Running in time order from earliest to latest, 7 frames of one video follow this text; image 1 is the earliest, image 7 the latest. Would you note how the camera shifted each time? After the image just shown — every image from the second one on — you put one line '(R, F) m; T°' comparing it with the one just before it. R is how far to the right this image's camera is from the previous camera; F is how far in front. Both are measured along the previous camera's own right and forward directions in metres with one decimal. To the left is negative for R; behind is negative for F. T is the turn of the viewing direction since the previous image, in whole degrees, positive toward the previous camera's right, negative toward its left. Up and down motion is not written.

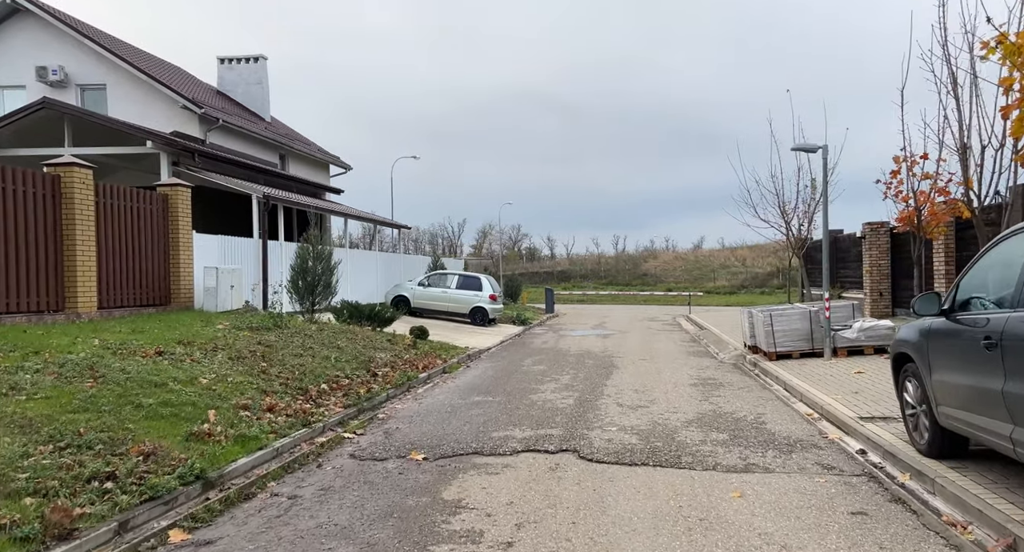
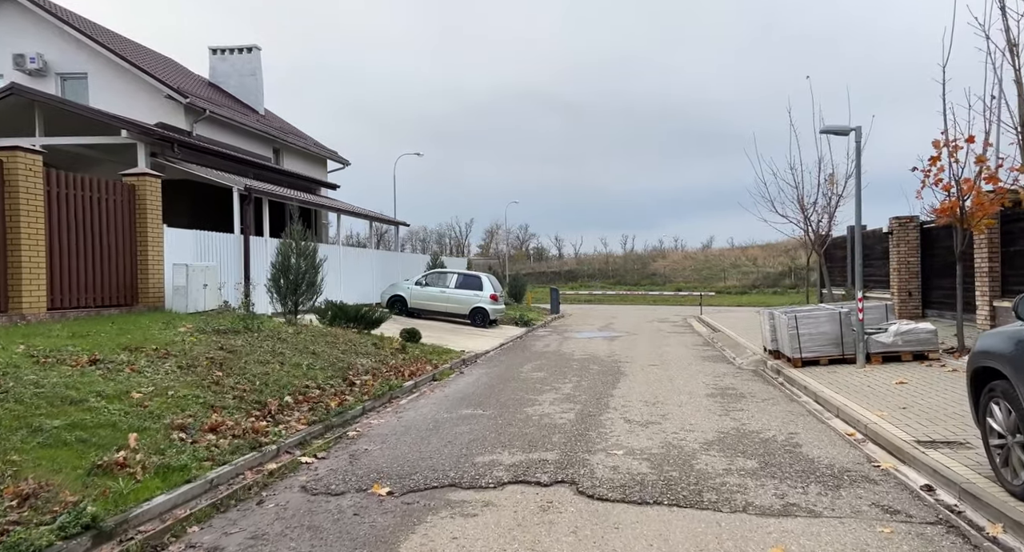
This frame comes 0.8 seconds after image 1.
(+0.2, +1.1) m; -1°
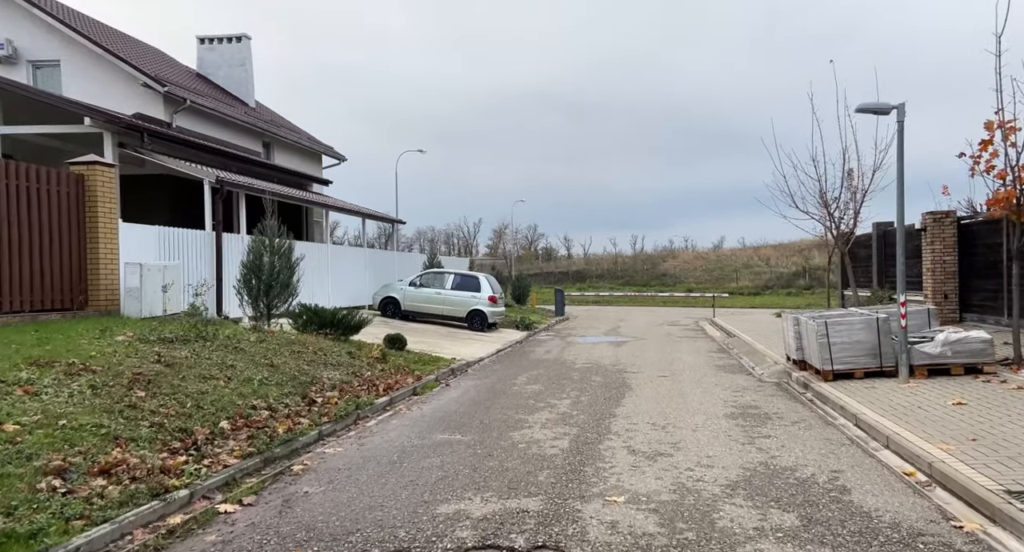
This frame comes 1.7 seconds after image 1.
(+0.3, +1.3) m; -1°
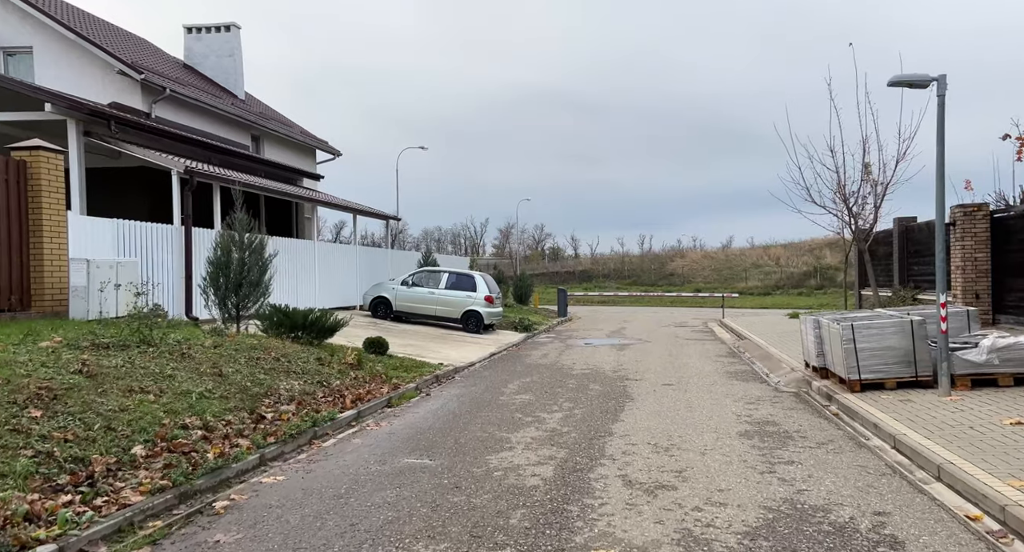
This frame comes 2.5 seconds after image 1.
(+0.3, +1.1) m; -1°
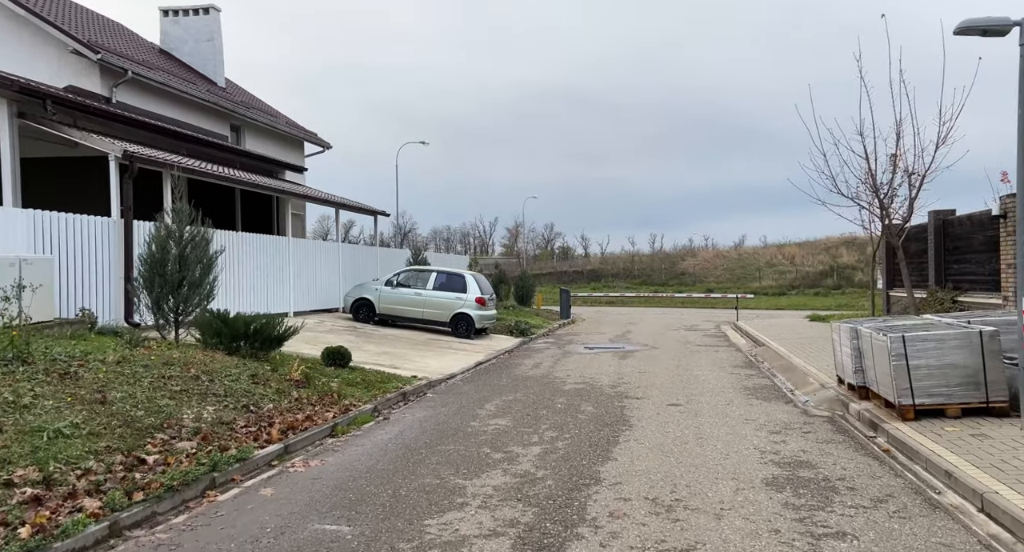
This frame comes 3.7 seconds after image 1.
(+0.5, +1.6) m; -1°
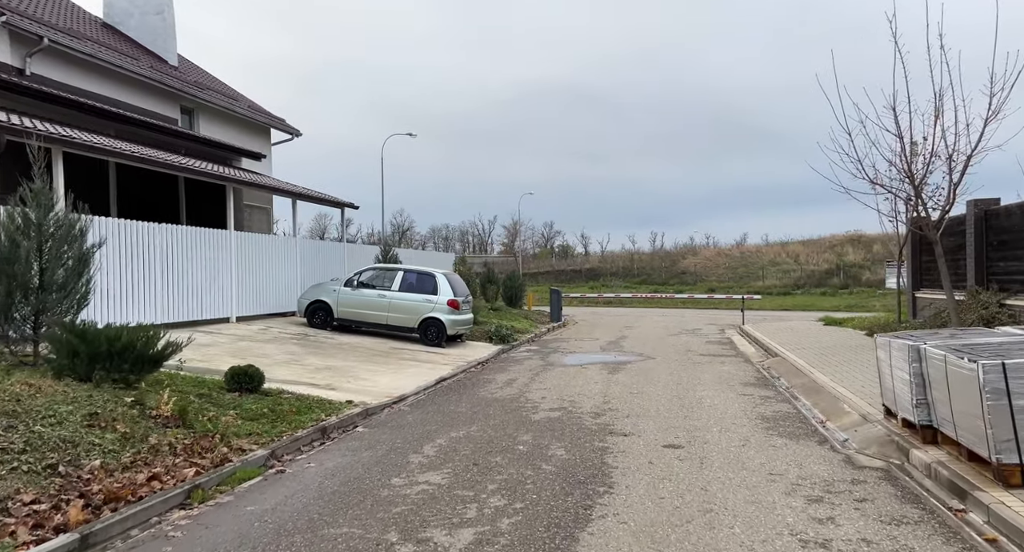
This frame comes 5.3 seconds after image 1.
(+0.6, +2.2) m; 0°
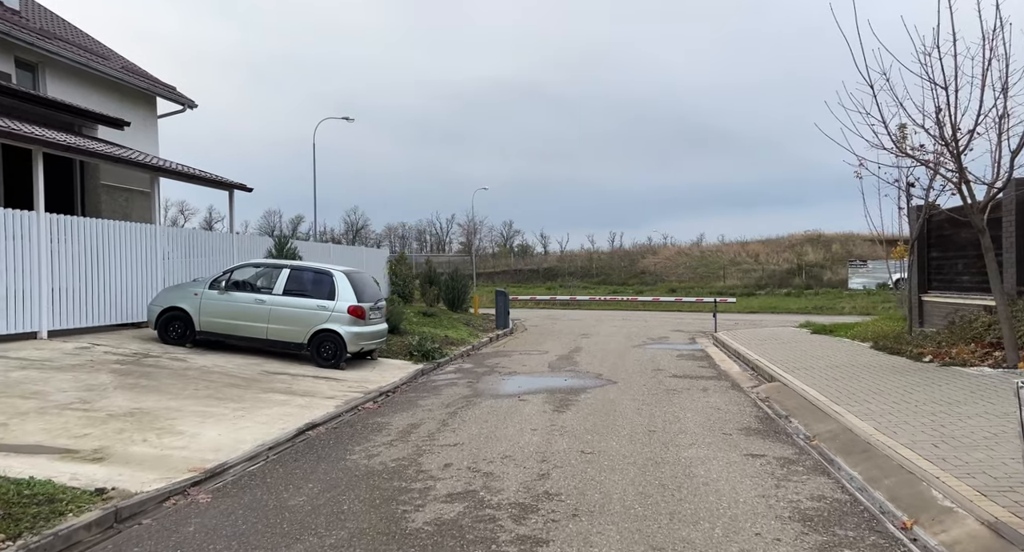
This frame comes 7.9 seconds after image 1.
(+0.7, +3.5) m; +4°
